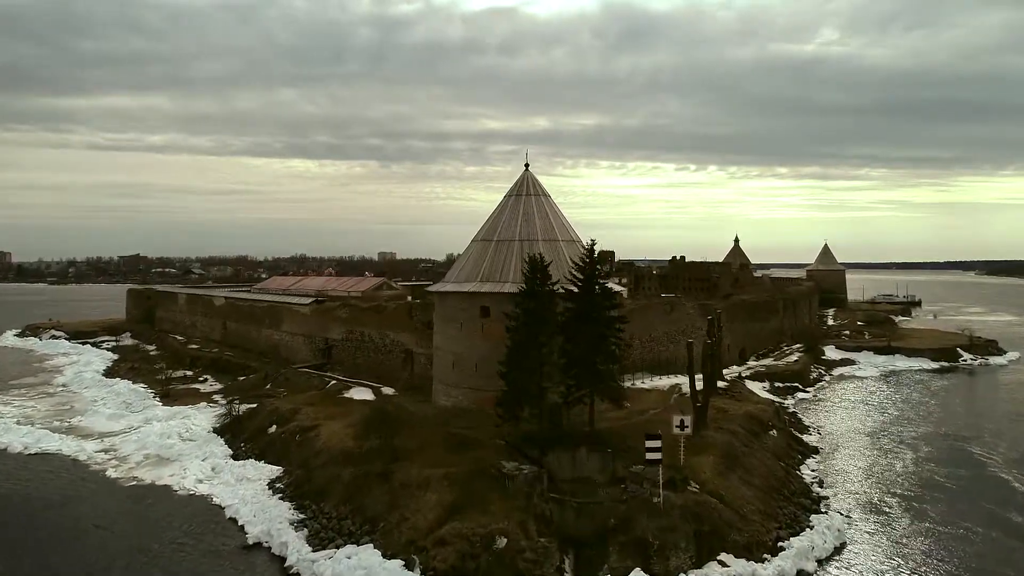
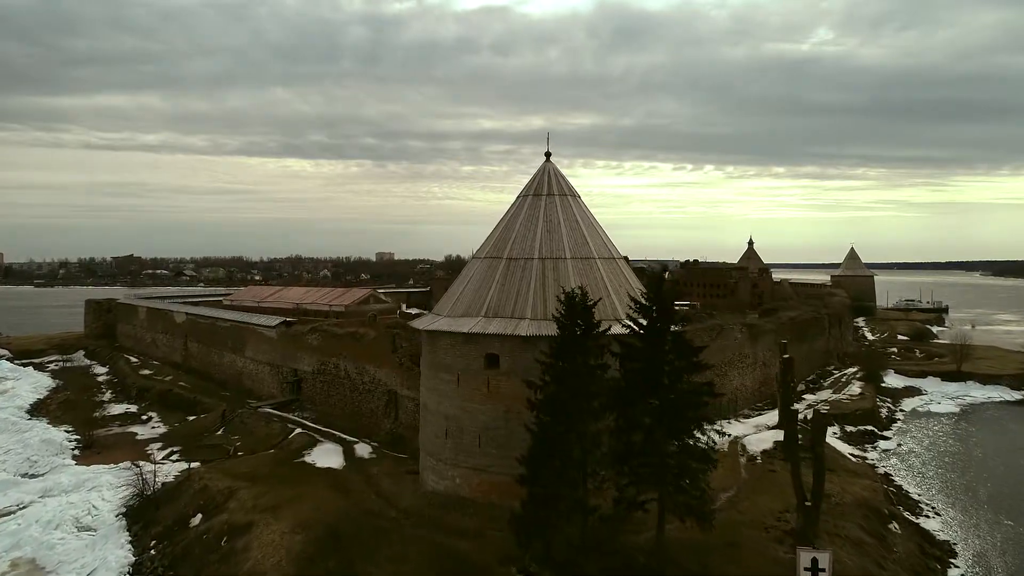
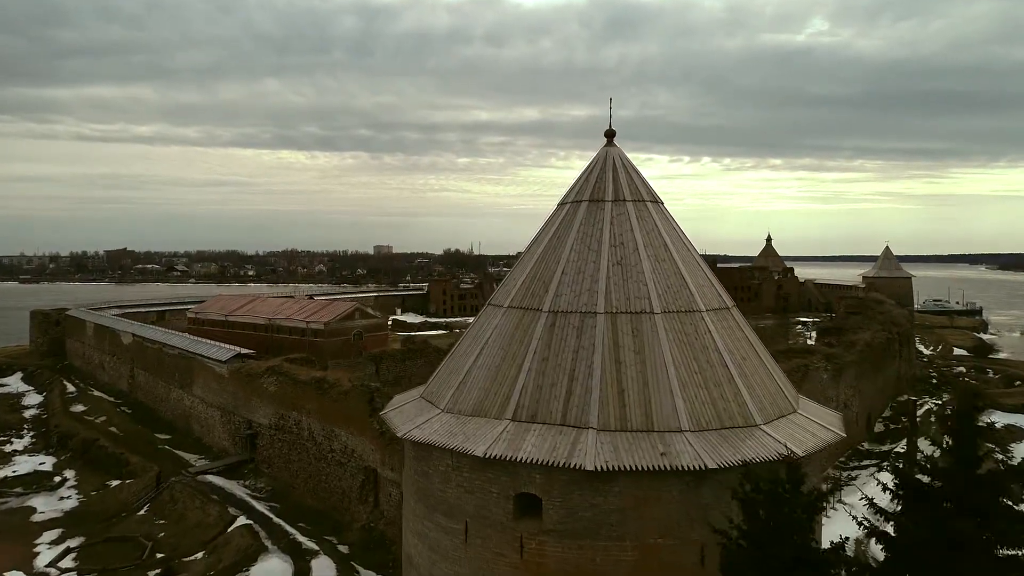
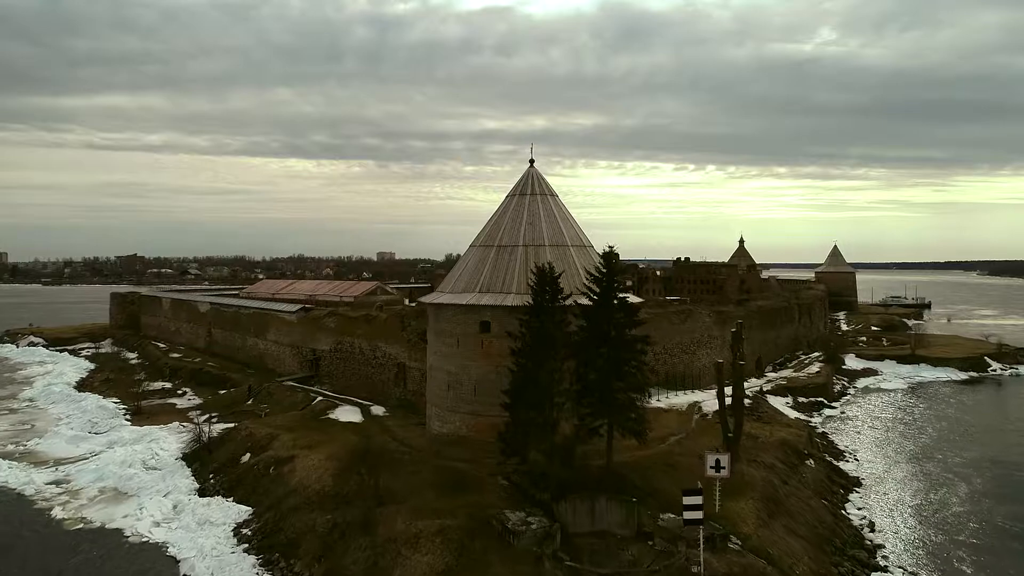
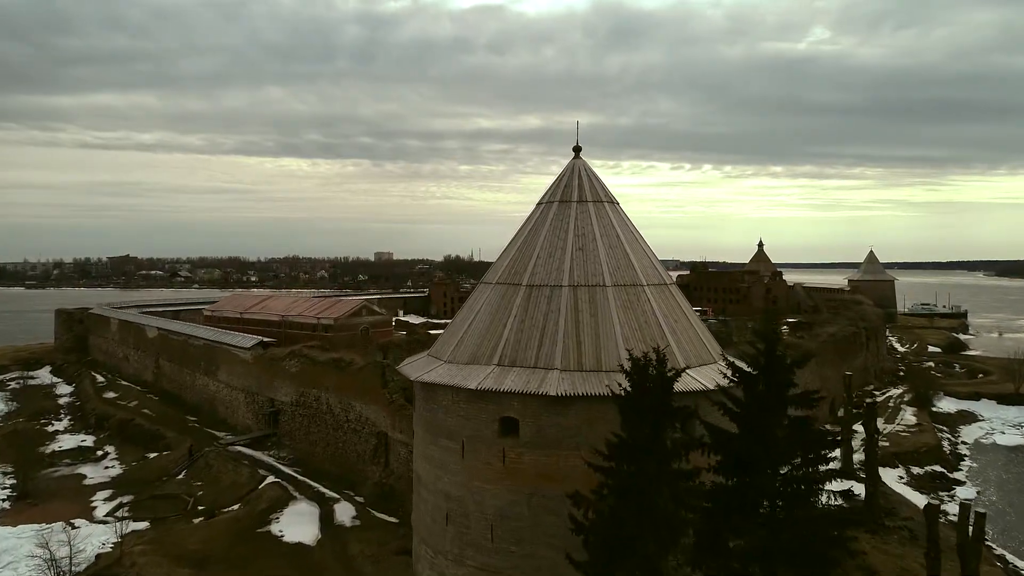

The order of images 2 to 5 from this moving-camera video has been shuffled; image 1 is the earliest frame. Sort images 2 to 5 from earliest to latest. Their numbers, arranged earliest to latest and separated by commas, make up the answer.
4, 2, 5, 3
